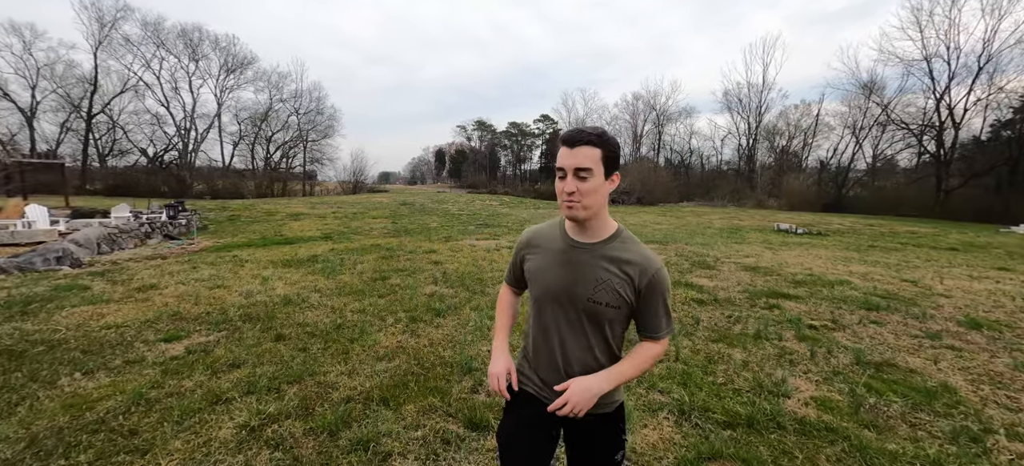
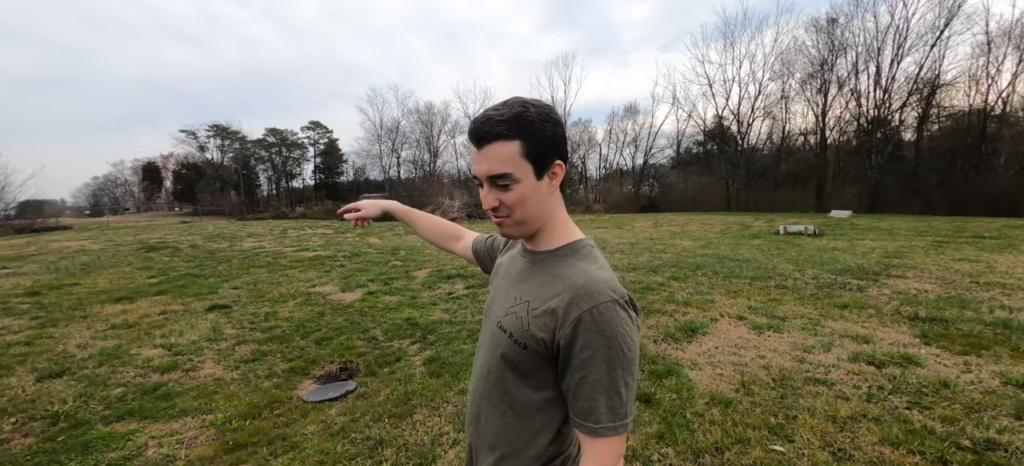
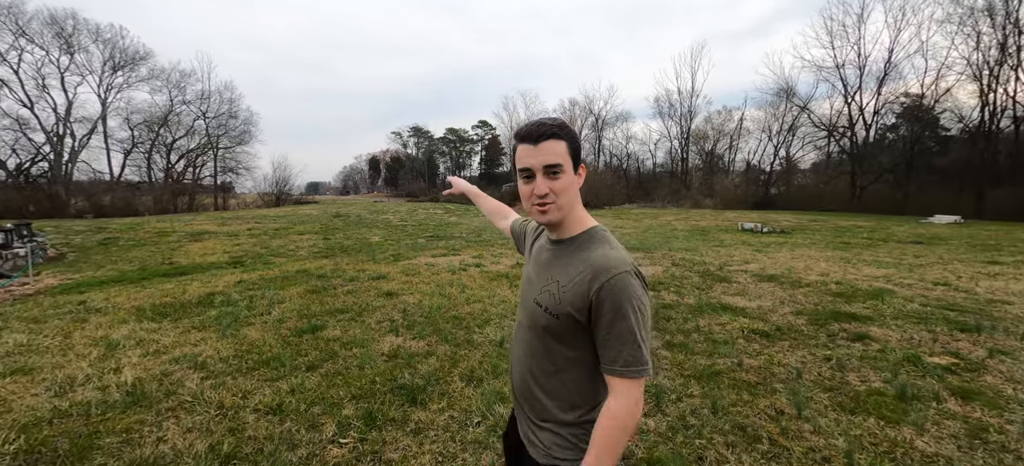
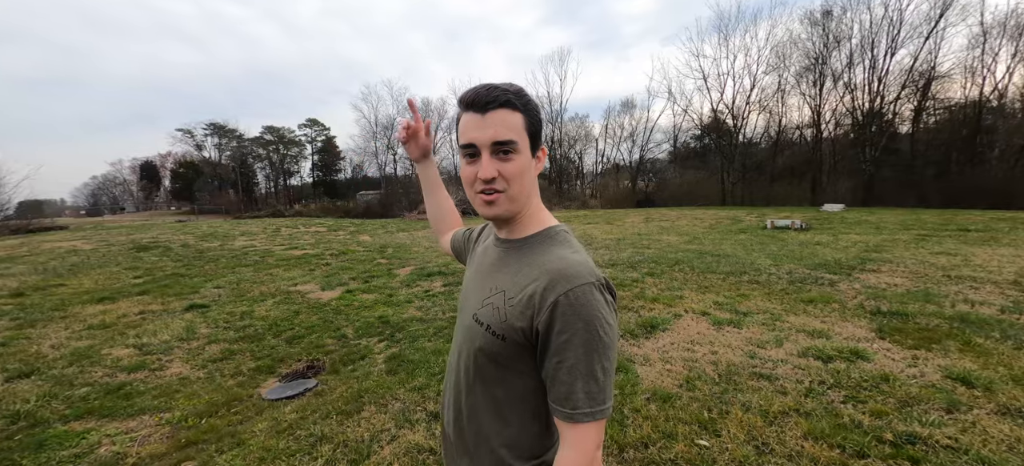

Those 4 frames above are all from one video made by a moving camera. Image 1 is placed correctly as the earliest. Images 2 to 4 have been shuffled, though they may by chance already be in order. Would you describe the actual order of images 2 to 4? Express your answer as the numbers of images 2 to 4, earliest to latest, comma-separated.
3, 4, 2
